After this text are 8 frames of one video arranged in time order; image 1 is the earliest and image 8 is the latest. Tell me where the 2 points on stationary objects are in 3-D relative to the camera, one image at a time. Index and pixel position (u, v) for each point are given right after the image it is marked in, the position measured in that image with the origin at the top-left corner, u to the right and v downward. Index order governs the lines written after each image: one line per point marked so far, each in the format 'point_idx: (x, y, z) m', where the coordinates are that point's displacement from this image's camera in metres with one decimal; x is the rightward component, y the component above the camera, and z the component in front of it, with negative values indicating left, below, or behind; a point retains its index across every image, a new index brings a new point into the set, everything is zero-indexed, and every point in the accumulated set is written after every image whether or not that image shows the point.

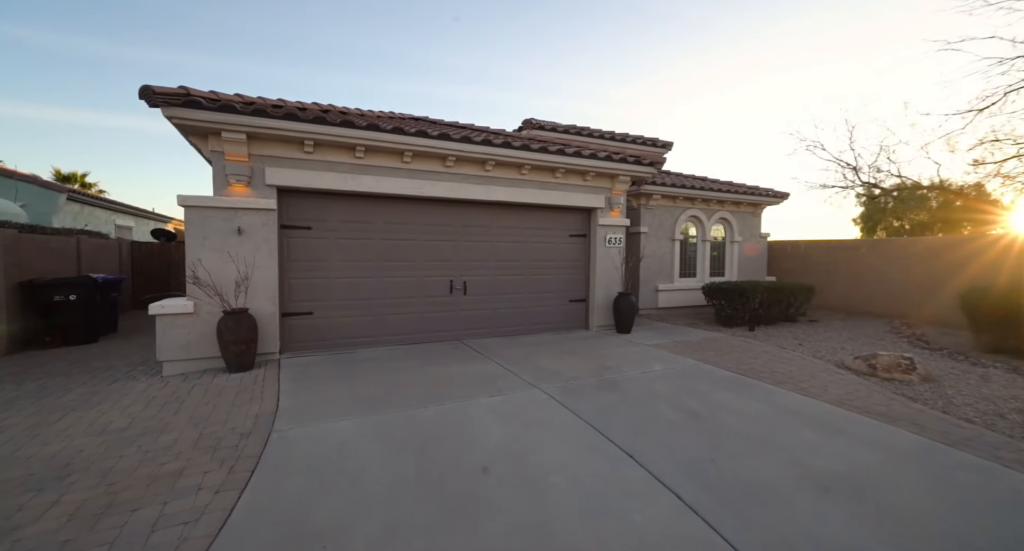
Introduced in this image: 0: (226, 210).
0: (-3.8, +0.9, +5.4) m
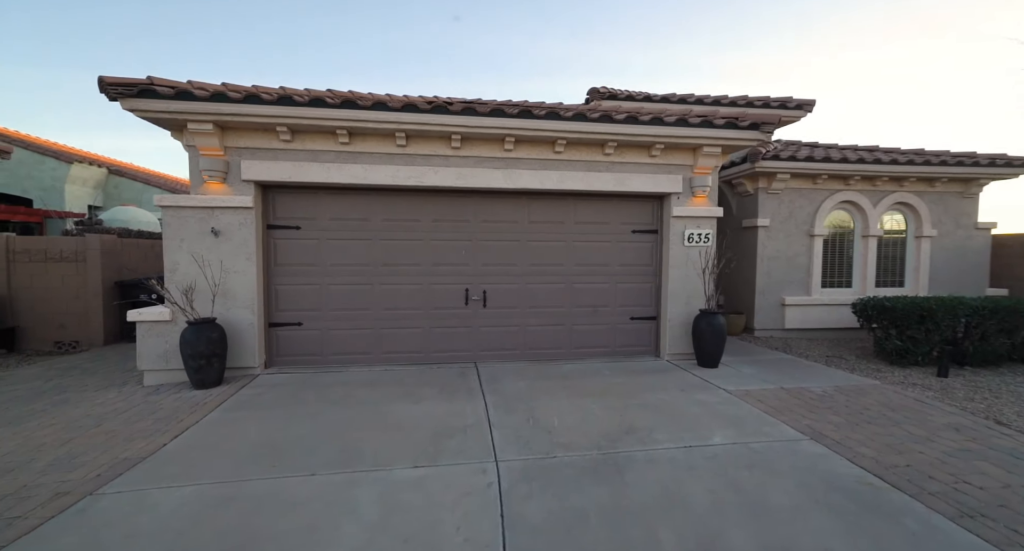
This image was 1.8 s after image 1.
0: (-3.8, +0.8, +5.0) m
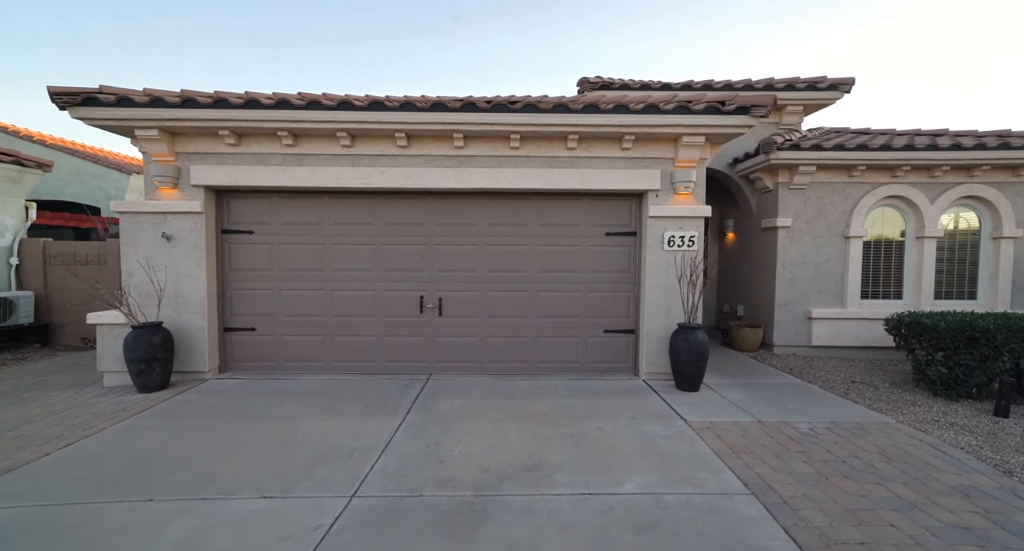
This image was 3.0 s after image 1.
0: (-4.5, +0.8, +5.1) m
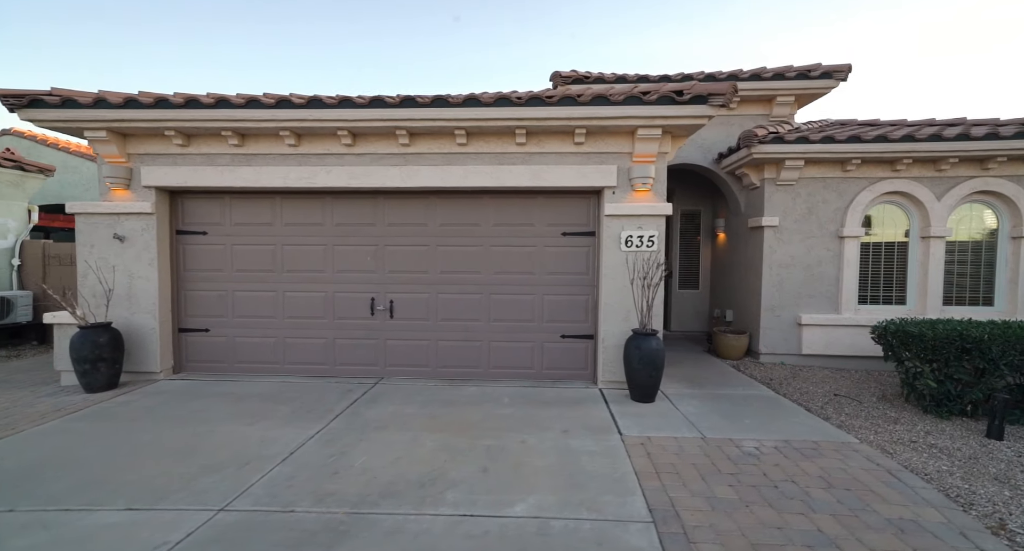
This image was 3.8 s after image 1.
0: (-5.1, +0.8, +5.2) m
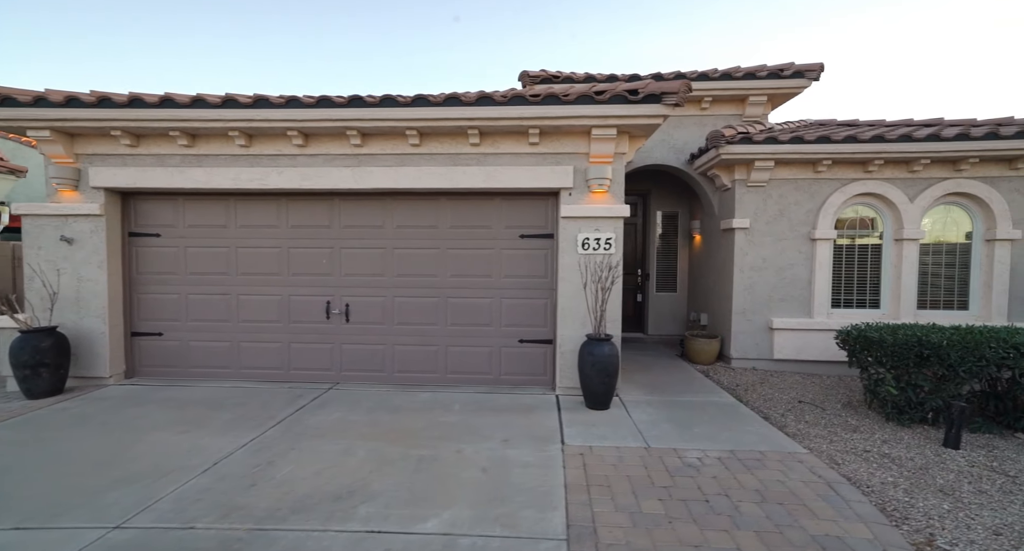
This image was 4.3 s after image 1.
0: (-5.7, +0.7, +5.1) m
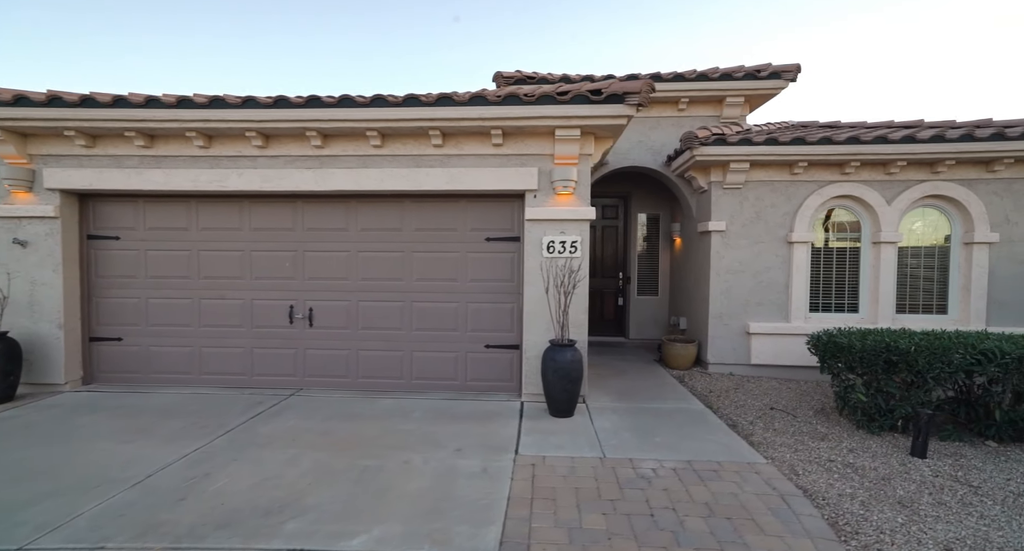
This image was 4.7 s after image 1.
0: (-6.1, +0.7, +5.0) m
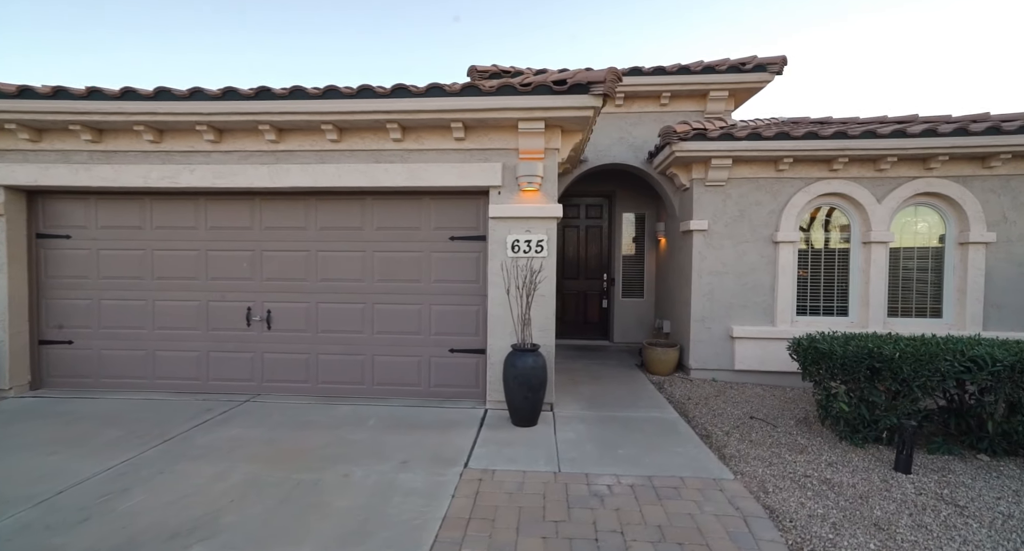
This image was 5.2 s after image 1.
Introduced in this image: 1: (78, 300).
0: (-6.5, +0.7, +4.8) m
1: (-5.4, -0.3, +5.1) m
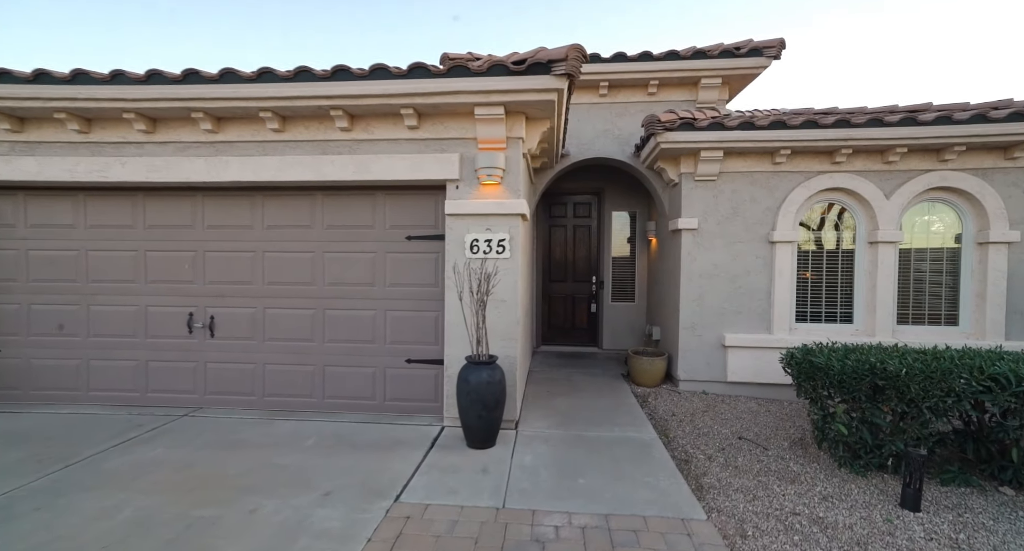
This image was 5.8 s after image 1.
0: (-6.9, +0.7, +4.4) m
1: (-5.8, -0.3, +4.8) m
